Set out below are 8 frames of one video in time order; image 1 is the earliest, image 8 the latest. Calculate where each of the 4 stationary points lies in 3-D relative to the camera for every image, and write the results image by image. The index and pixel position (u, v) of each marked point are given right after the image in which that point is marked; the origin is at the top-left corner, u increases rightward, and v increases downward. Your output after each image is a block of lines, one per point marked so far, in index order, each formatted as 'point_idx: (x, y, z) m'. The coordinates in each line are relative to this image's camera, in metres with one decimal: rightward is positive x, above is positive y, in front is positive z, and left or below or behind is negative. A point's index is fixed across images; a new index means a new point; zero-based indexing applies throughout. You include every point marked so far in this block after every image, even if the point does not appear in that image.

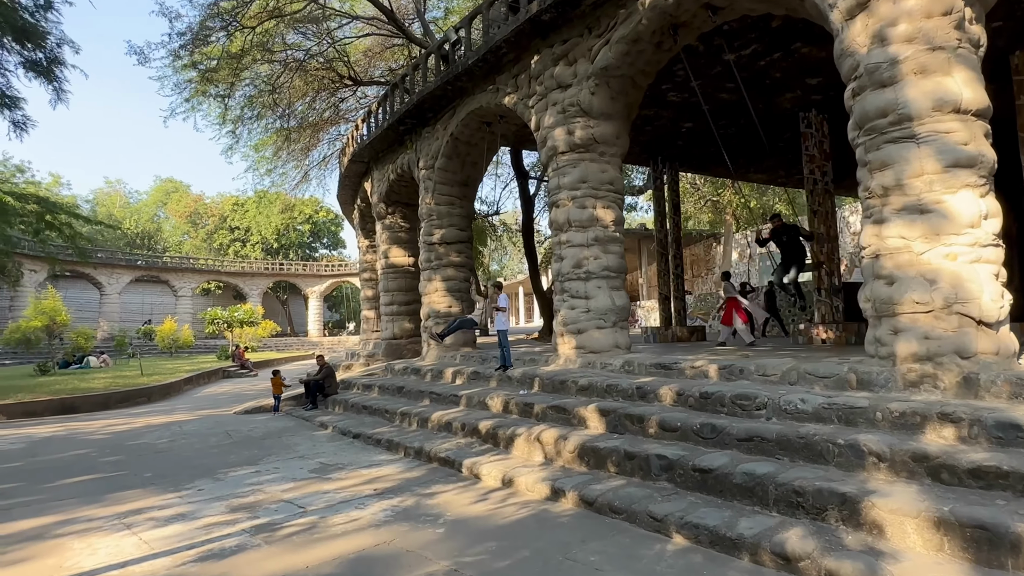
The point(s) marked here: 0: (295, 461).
0: (-2.1, -1.6, +5.6) m
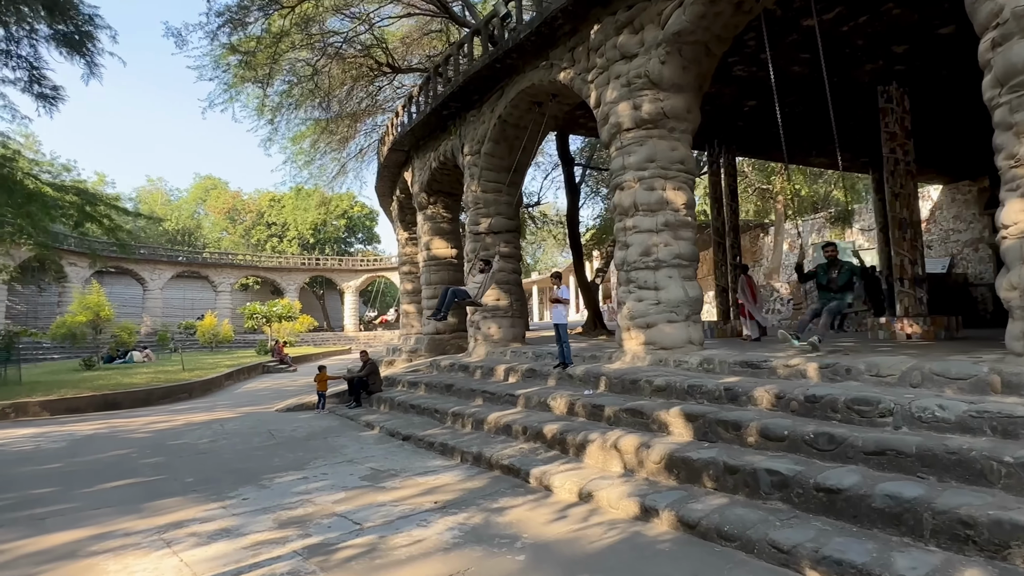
0: (-1.5, -1.6, +5.2) m
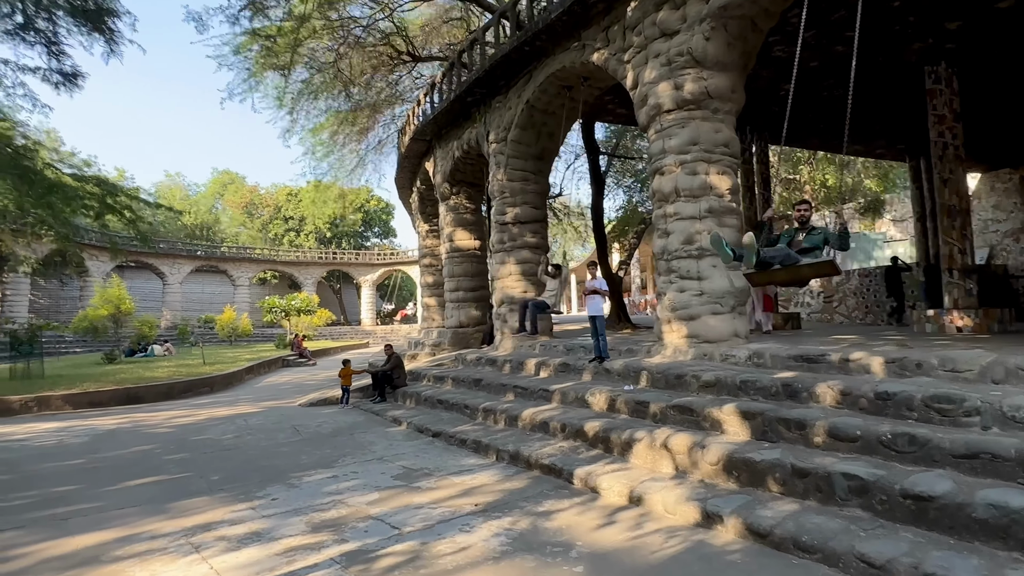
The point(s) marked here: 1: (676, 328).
0: (-1.2, -1.5, +5.0) m
1: (+1.6, -0.4, +5.6) m
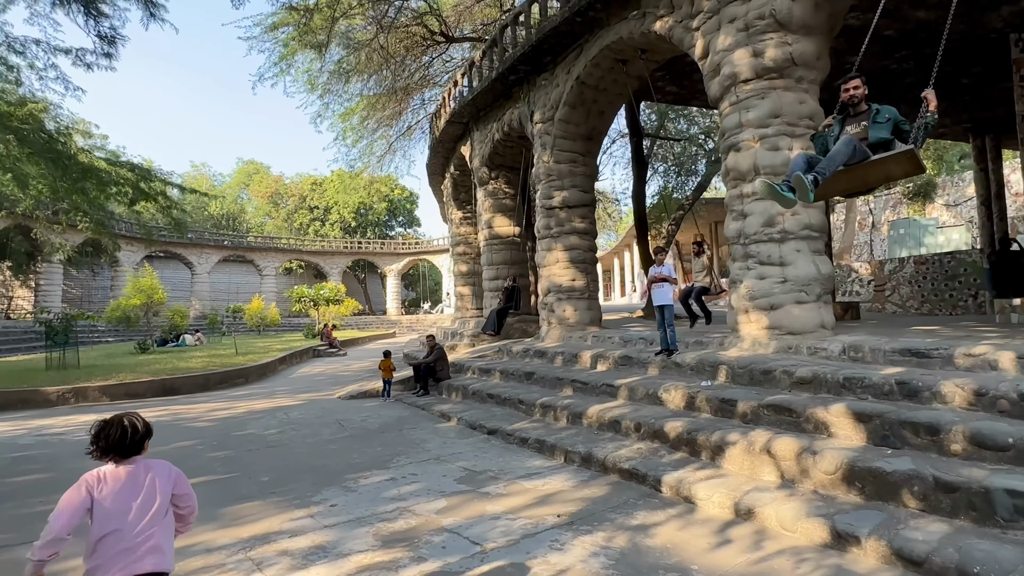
0: (-0.6, -1.4, +4.6) m
1: (+2.1, -0.3, +5.1) m
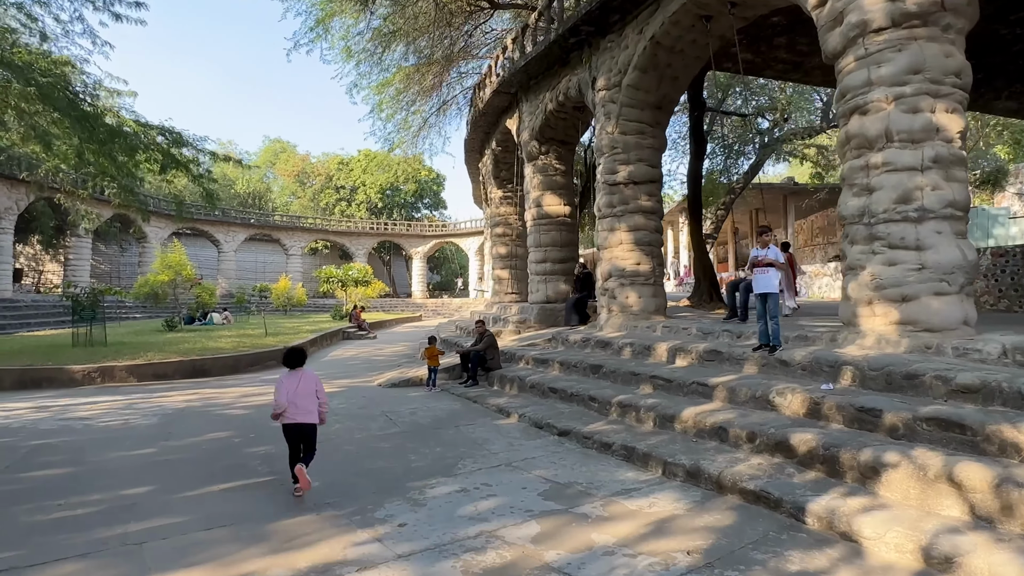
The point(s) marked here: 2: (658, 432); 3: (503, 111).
0: (0.0, -1.2, +3.9) m
1: (+2.7, -0.2, +4.4) m
2: (+1.1, -1.1, +4.4) m
3: (-0.2, +3.3, +11.1) m
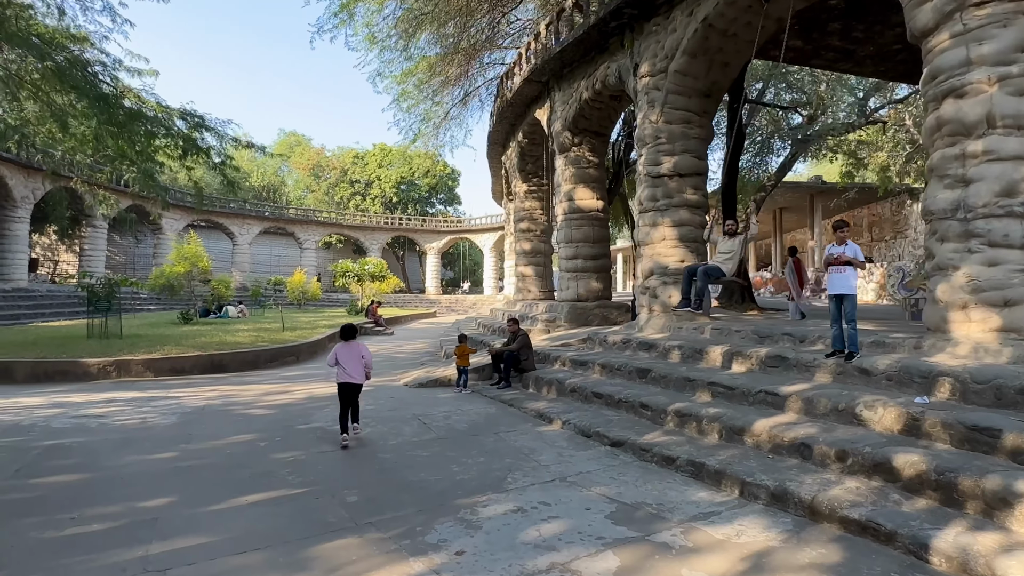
0: (+0.3, -1.2, +3.6) m
1: (+3.1, -0.2, +3.9) m
2: (+1.4, -1.1, +4.0) m
3: (+0.4, +3.4, +10.7) m
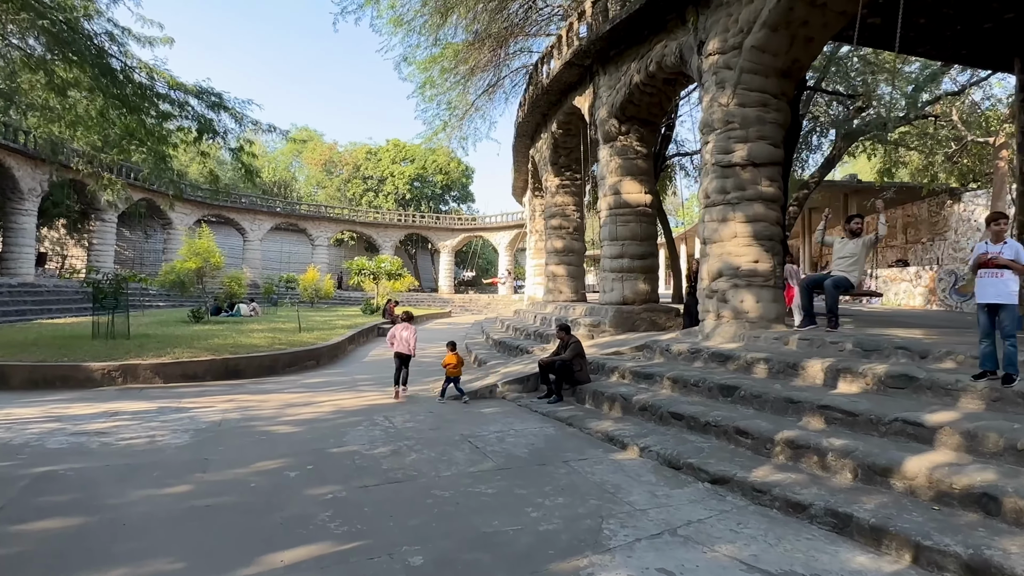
0: (+0.8, -1.2, +2.8) m
1: (+3.6, -0.2, +3.2) m
2: (+1.9, -1.1, +3.2) m
3: (+1.0, +3.4, +9.9) m
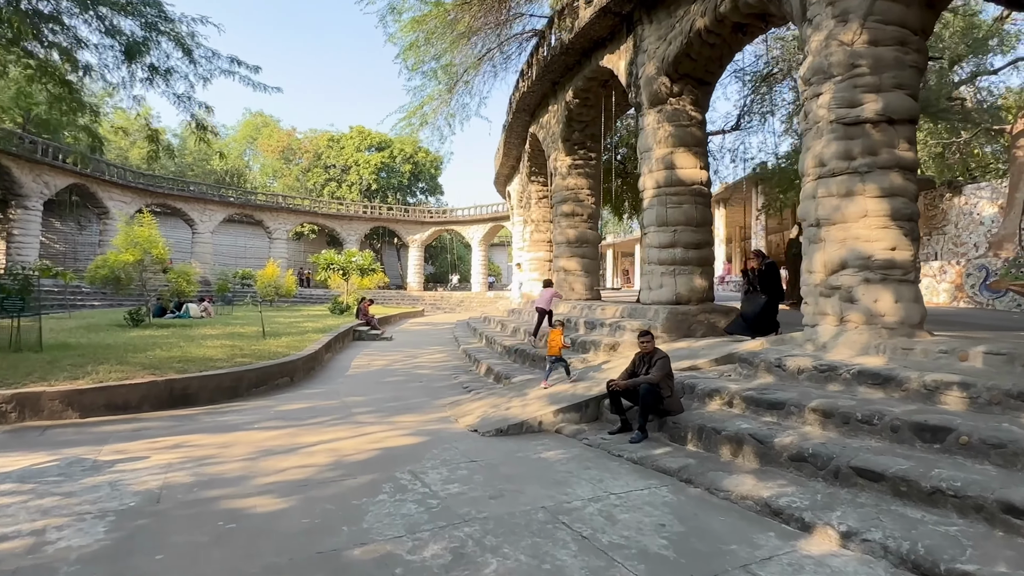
0: (+1.5, -1.2, +1.2) m
1: (+4.3, -0.2, +1.8) m
2: (+2.6, -1.1, +1.7) m
3: (+1.2, +3.4, +8.3) m
